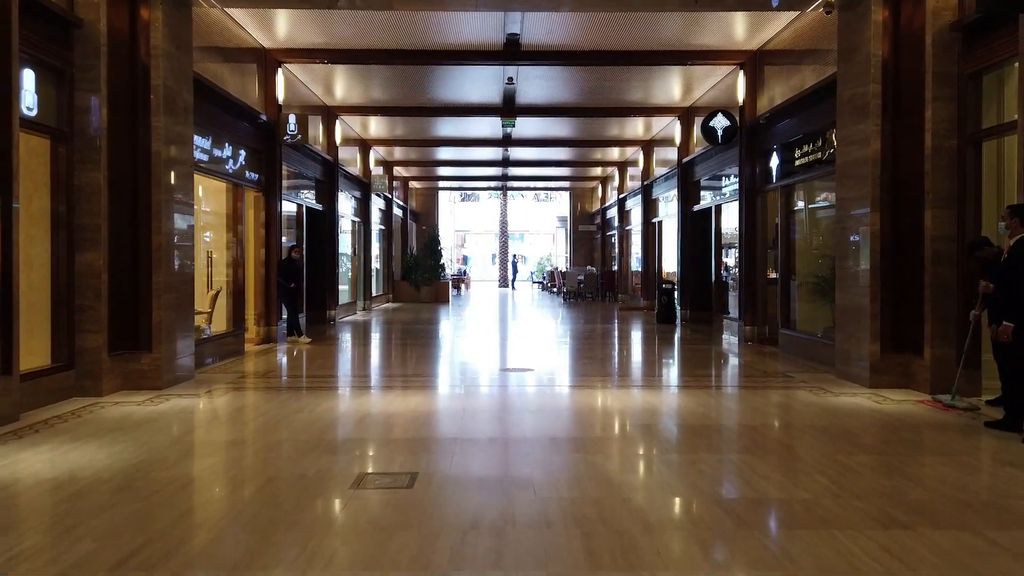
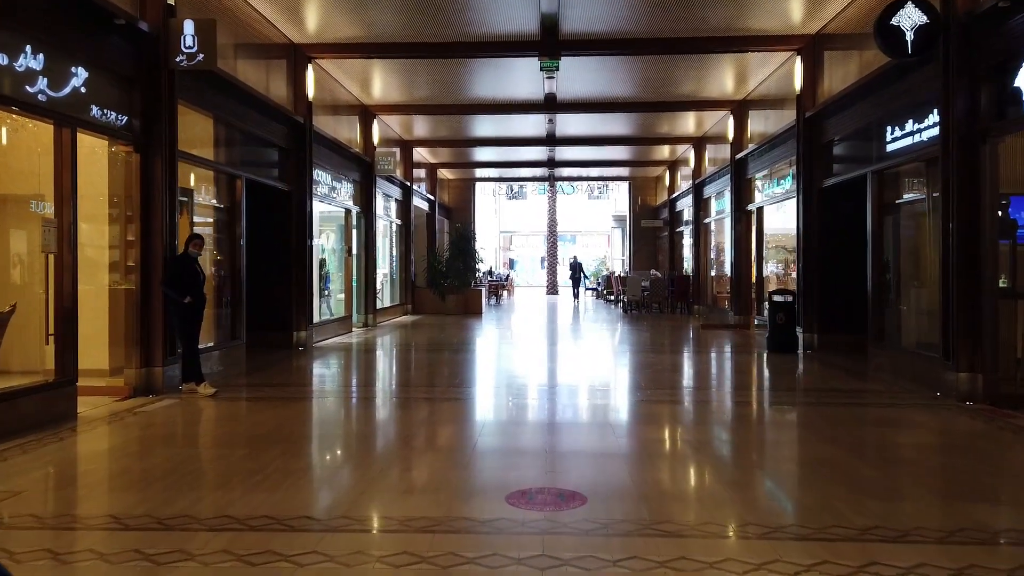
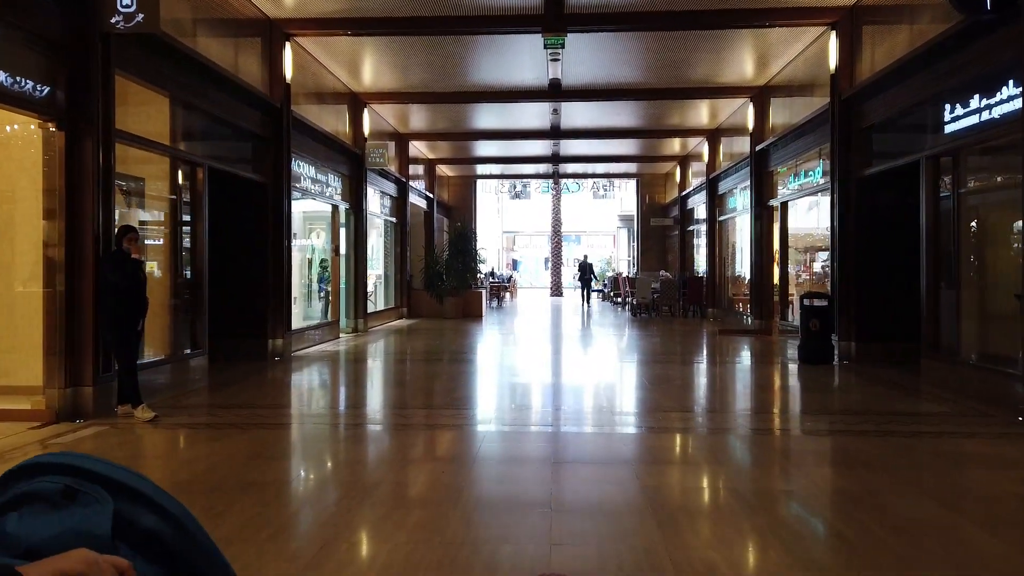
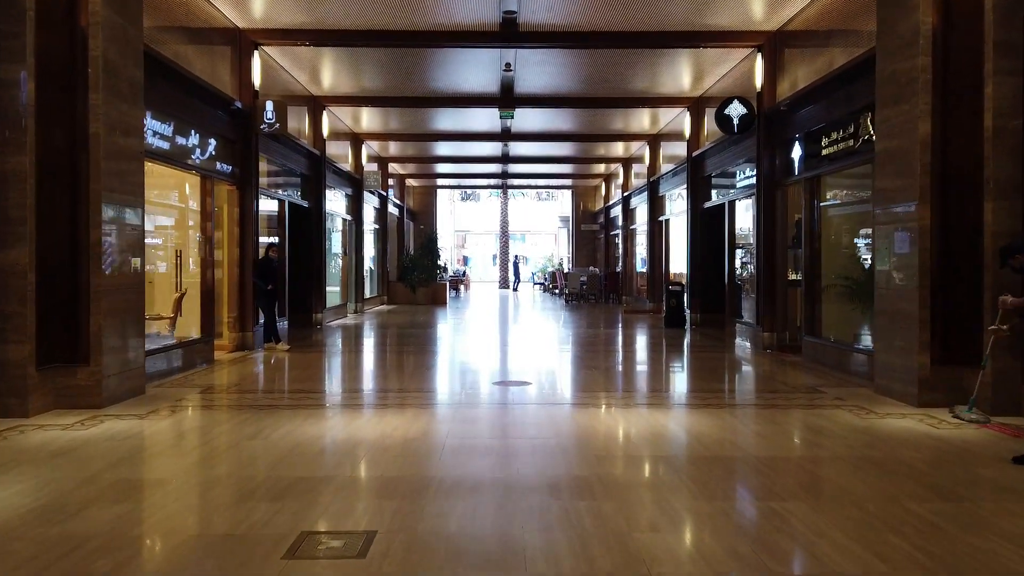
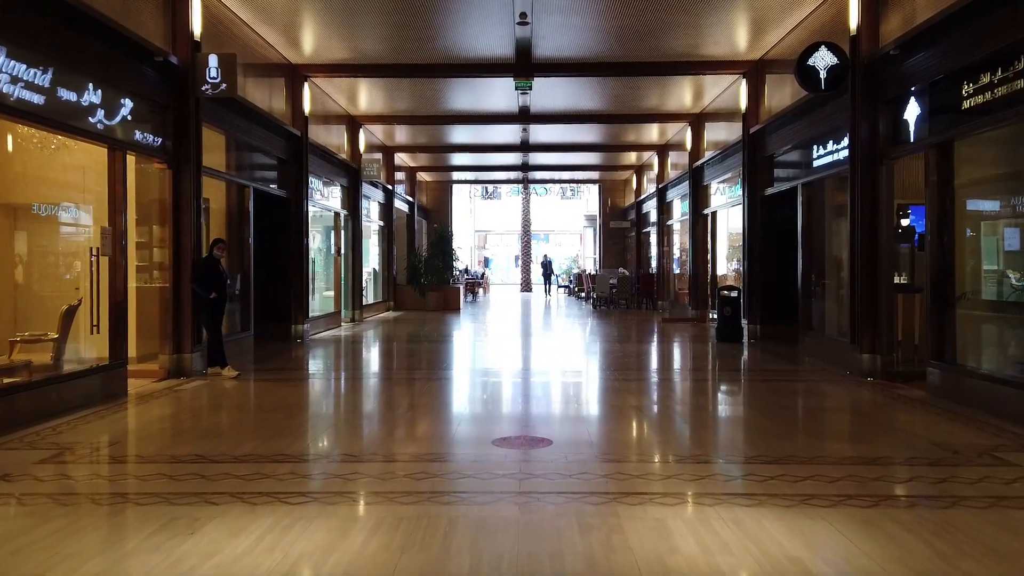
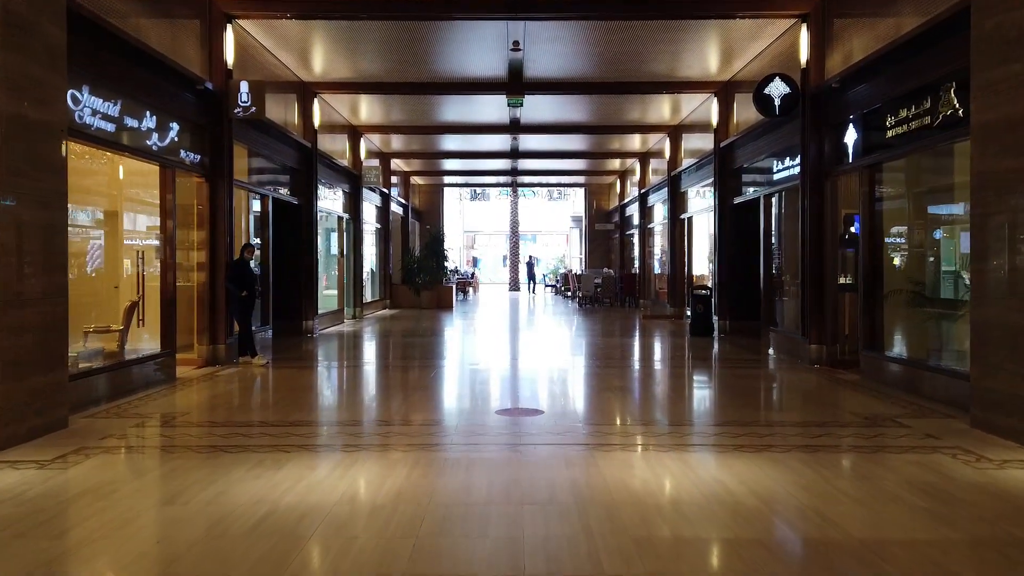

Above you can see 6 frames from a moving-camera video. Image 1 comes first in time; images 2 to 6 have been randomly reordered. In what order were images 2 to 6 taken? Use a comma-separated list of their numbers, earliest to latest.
4, 6, 5, 2, 3
